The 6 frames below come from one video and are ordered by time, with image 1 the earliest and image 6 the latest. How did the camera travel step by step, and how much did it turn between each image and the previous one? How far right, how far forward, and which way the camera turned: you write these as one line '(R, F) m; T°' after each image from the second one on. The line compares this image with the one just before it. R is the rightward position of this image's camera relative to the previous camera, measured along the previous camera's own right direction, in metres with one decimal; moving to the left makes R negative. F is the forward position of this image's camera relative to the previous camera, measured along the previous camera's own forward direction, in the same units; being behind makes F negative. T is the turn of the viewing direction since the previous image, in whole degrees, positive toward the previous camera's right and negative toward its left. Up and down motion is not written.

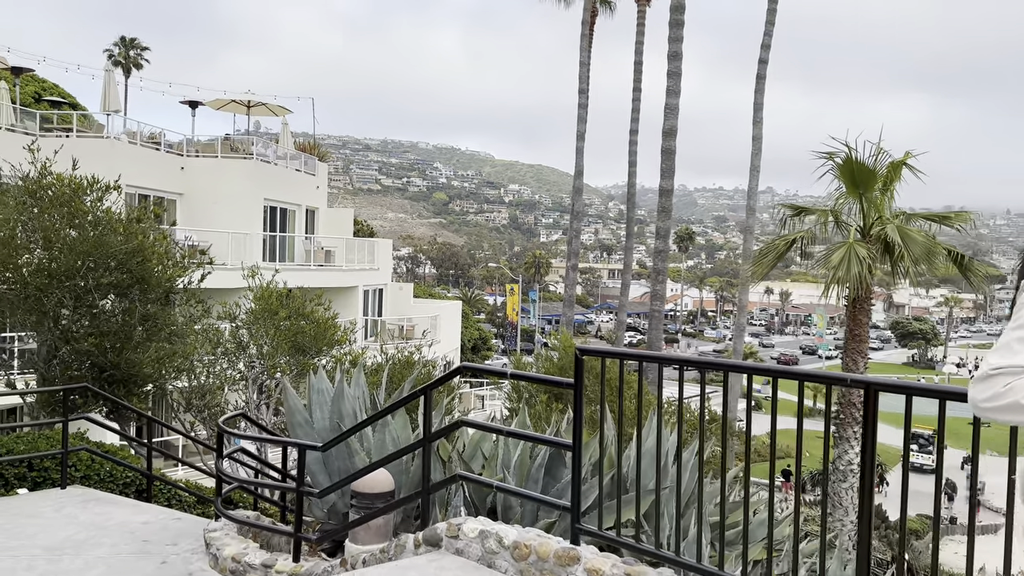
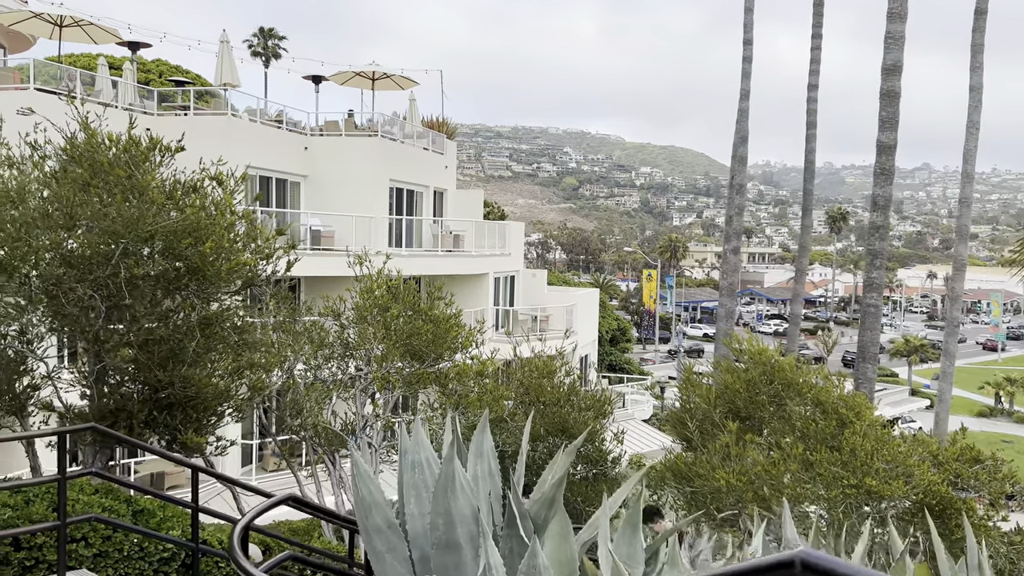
(-0.6, +3.2) m; -9°
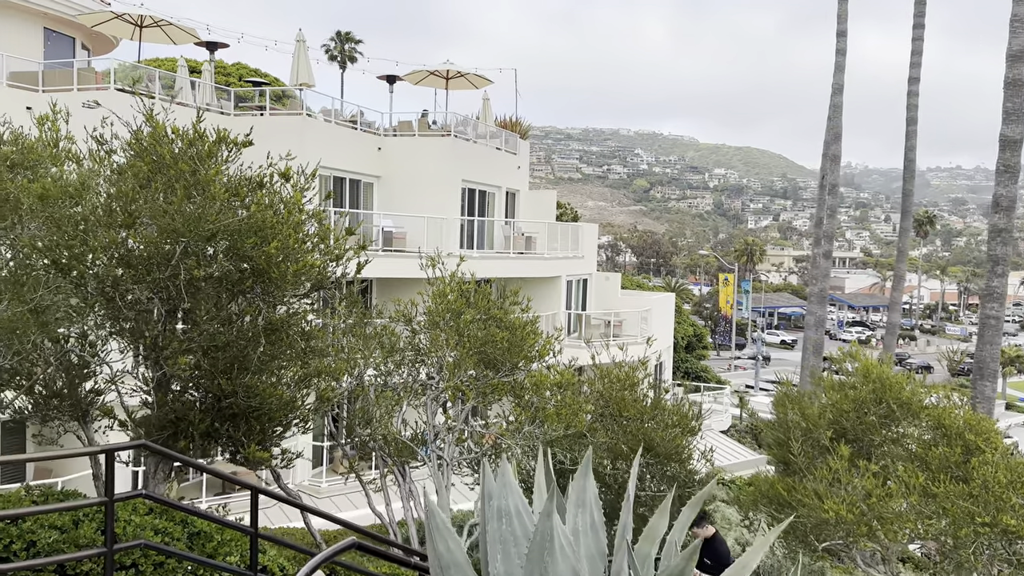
(-0.2, +0.7) m; -5°
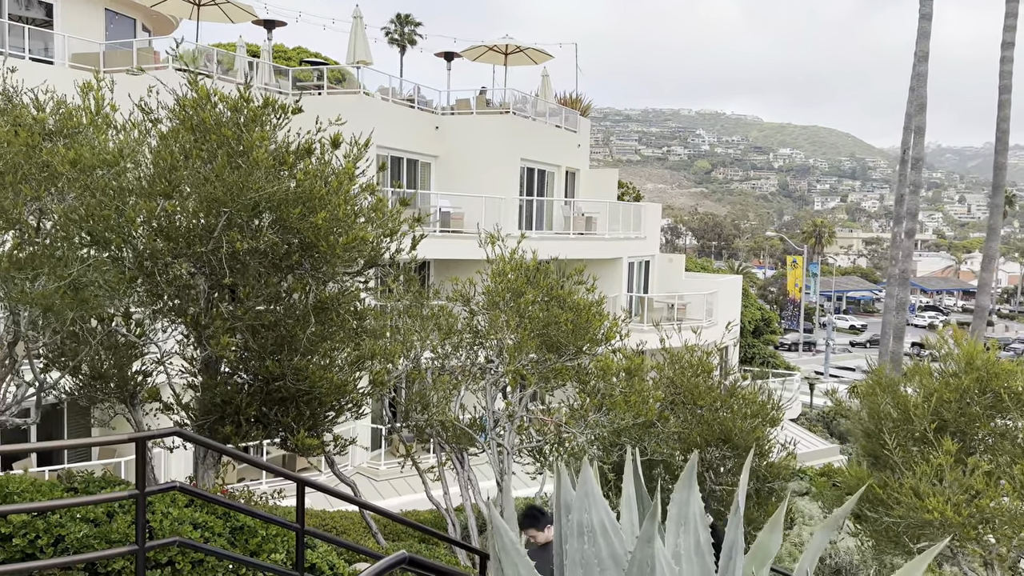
(-0.1, +0.6) m; -4°
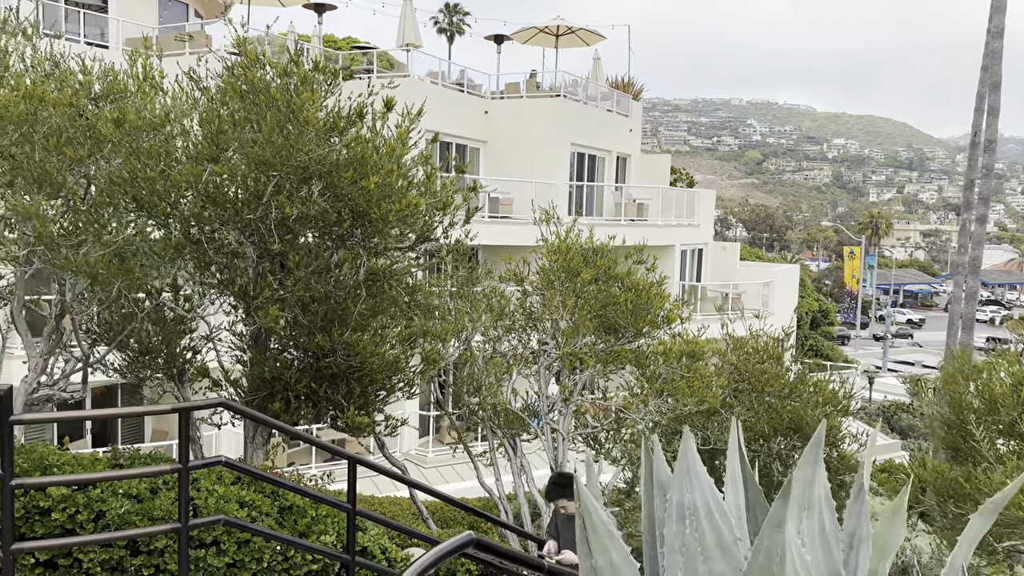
(-0.1, +0.4) m; -3°
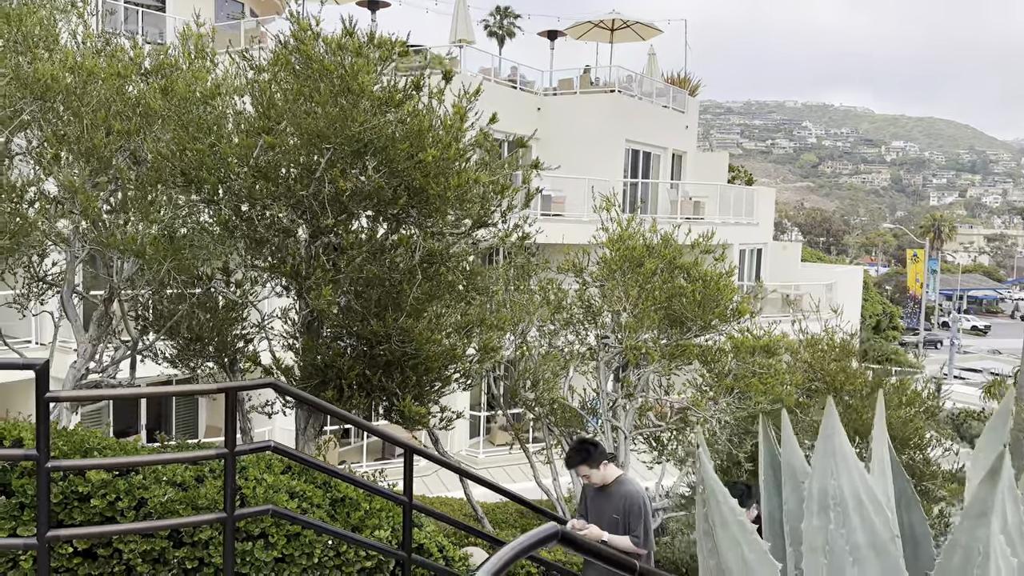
(-0.1, +0.4) m; -4°
